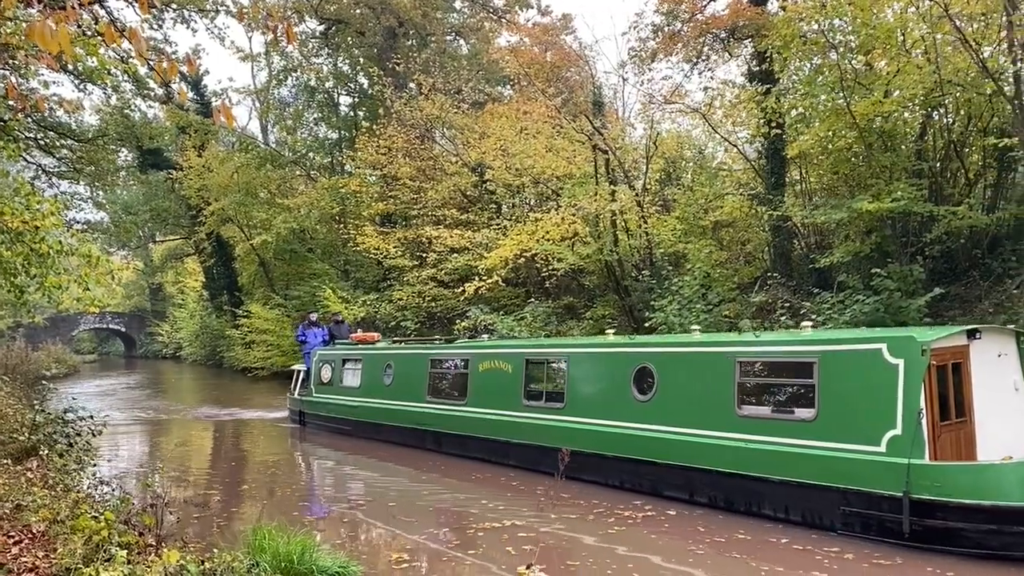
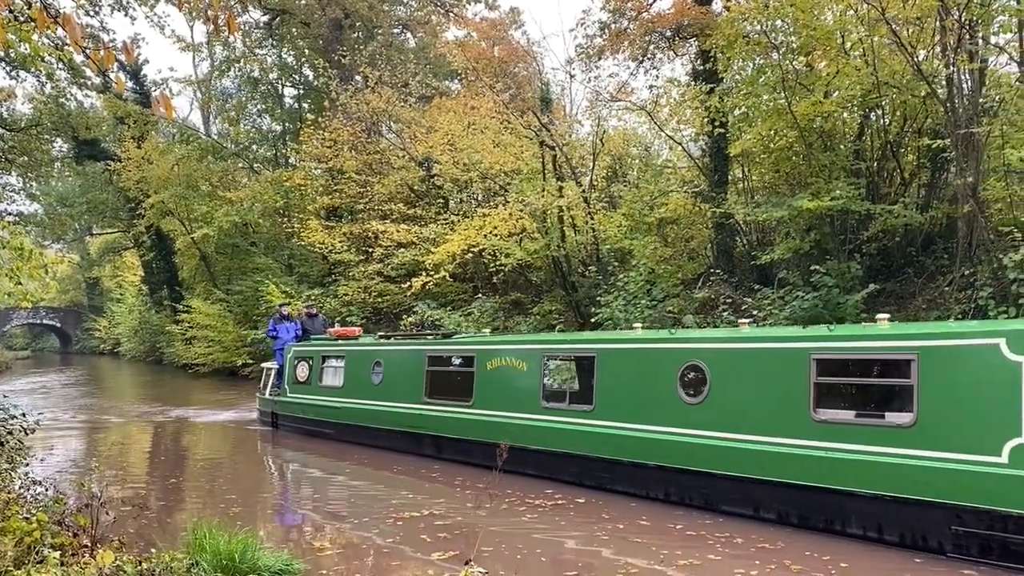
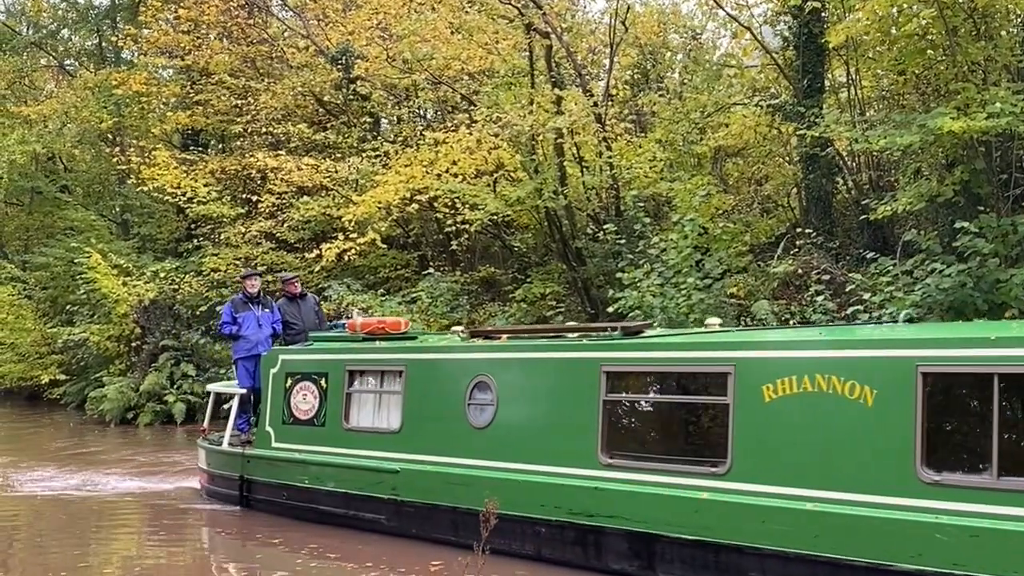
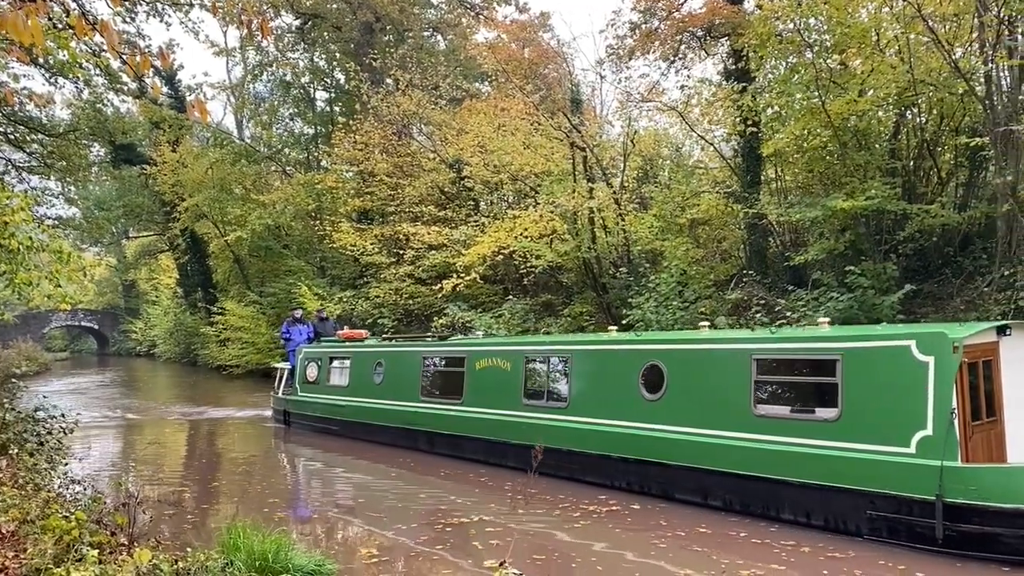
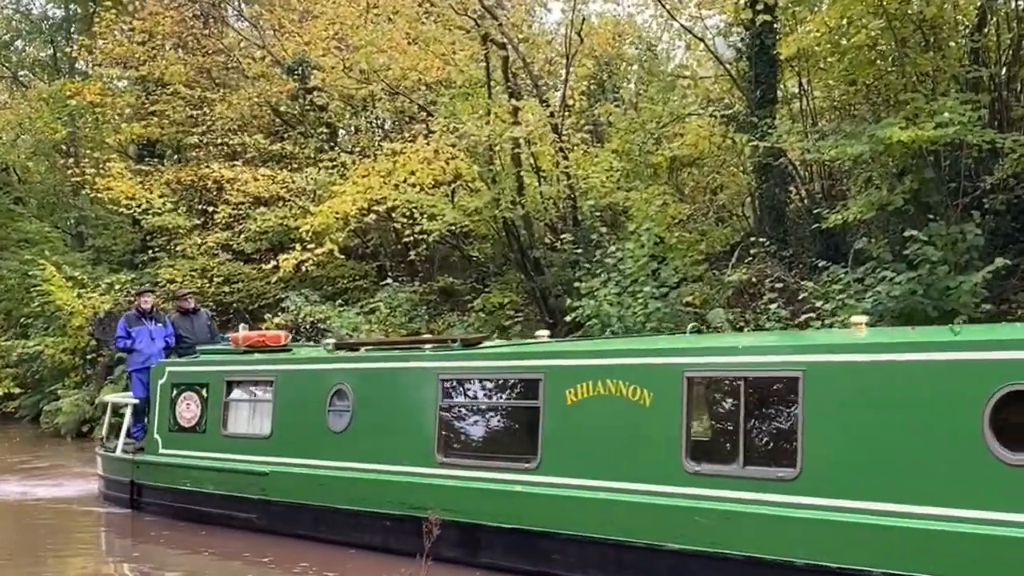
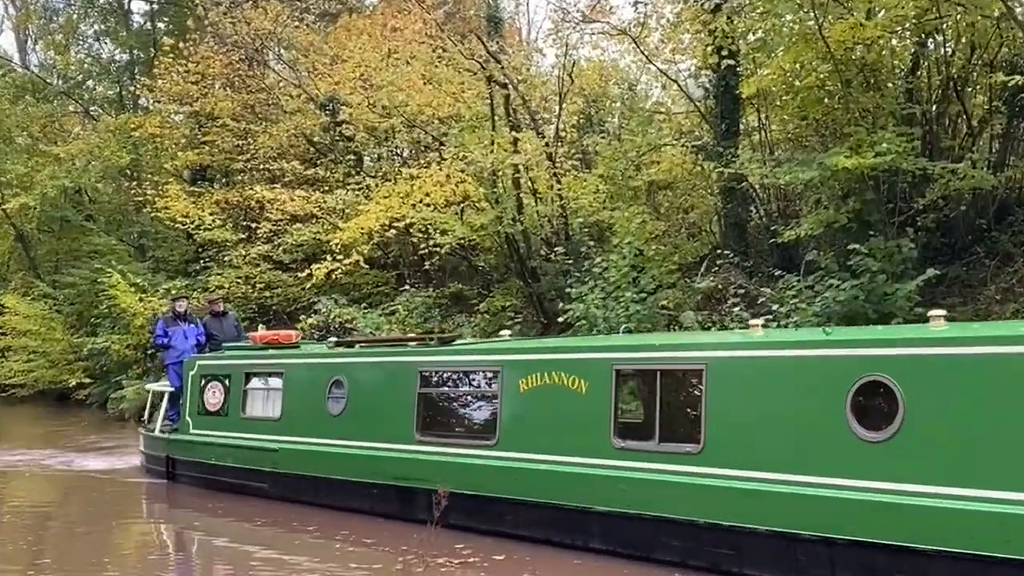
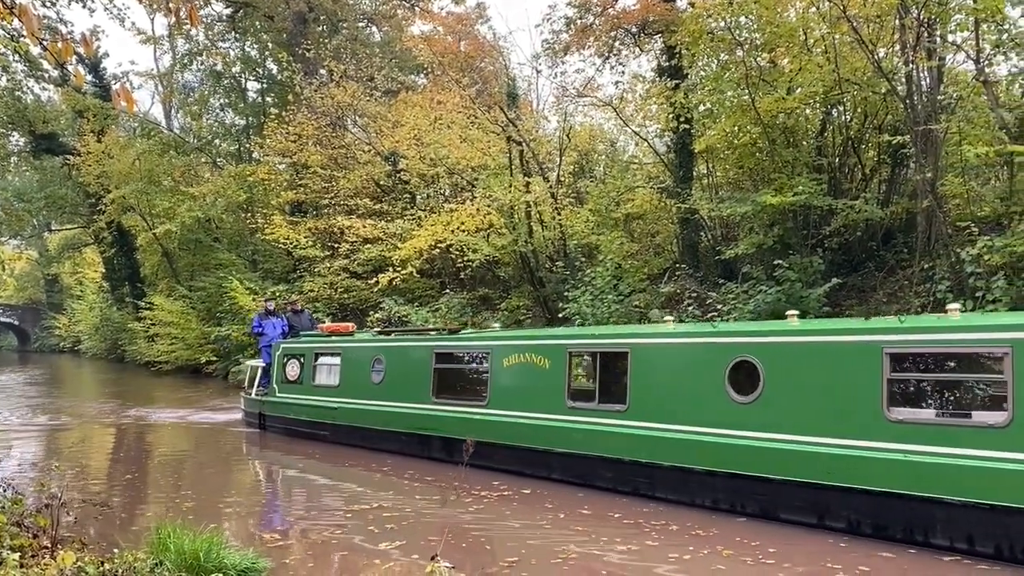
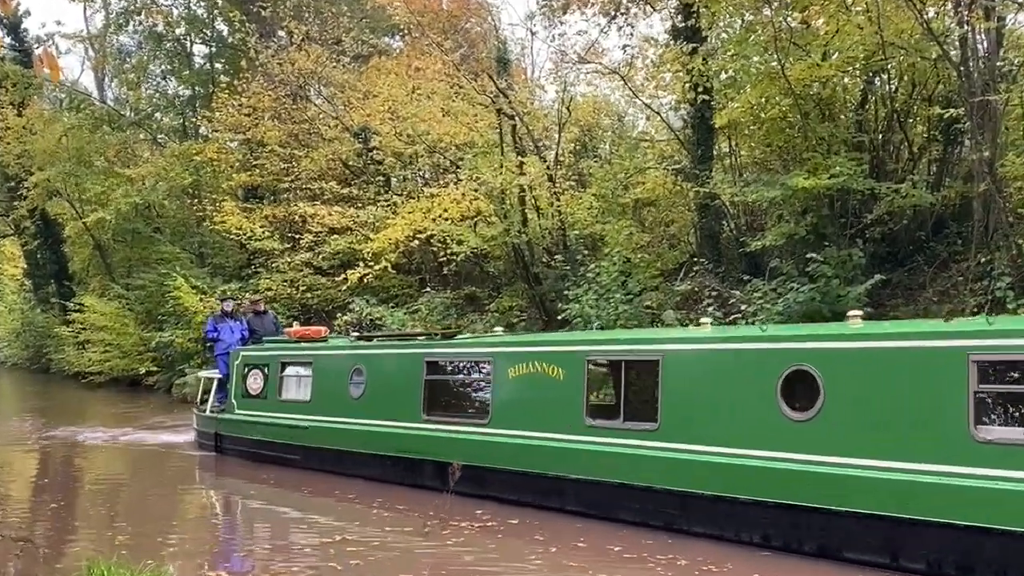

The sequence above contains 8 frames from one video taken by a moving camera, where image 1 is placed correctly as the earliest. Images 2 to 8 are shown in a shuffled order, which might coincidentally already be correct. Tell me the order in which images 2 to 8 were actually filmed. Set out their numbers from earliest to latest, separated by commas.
4, 2, 7, 8, 6, 5, 3
